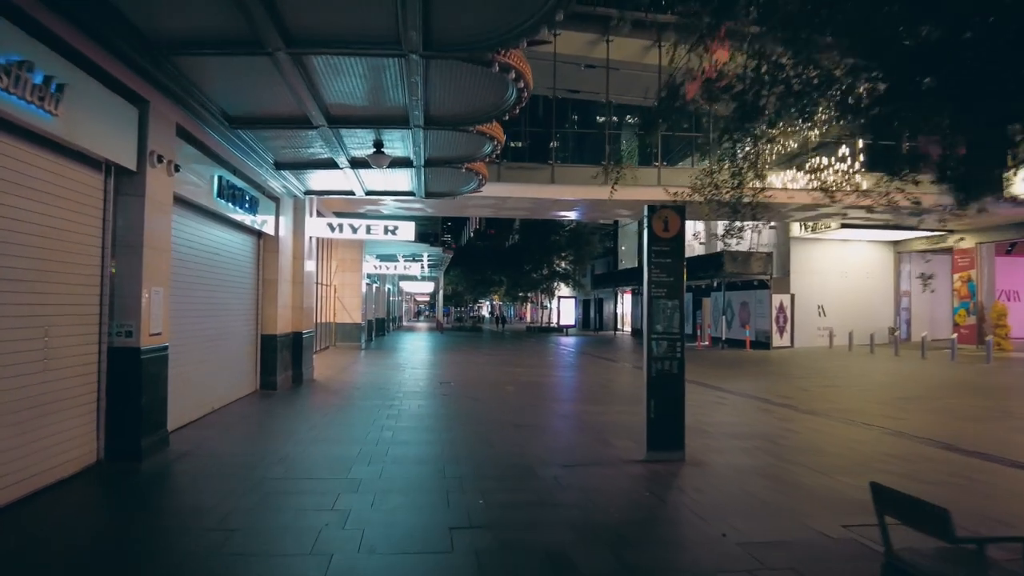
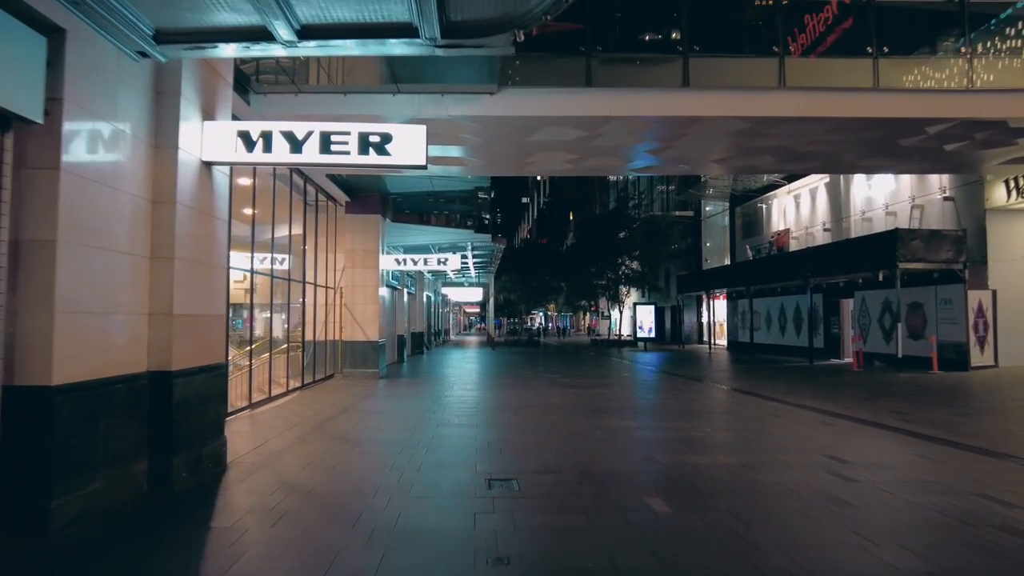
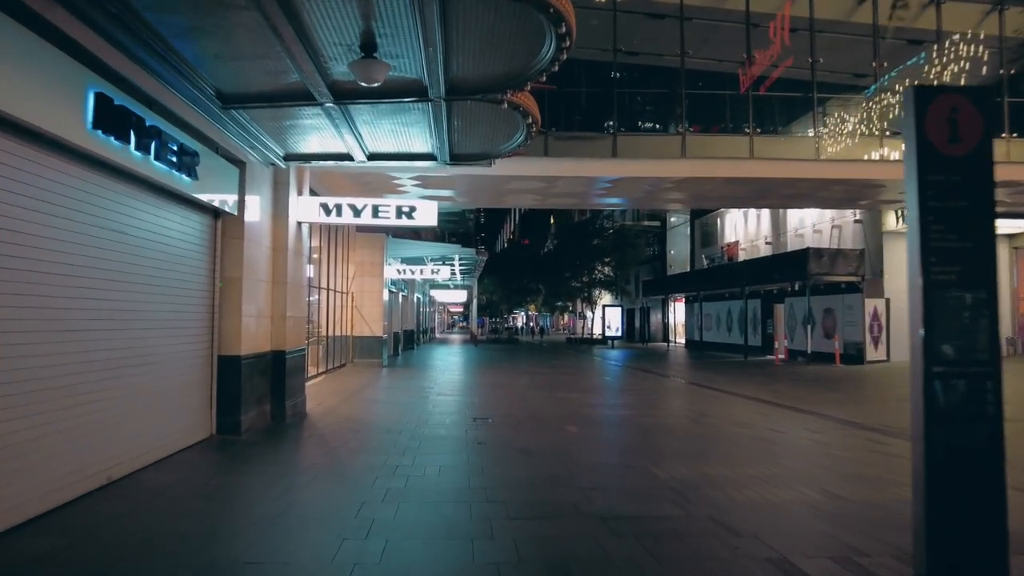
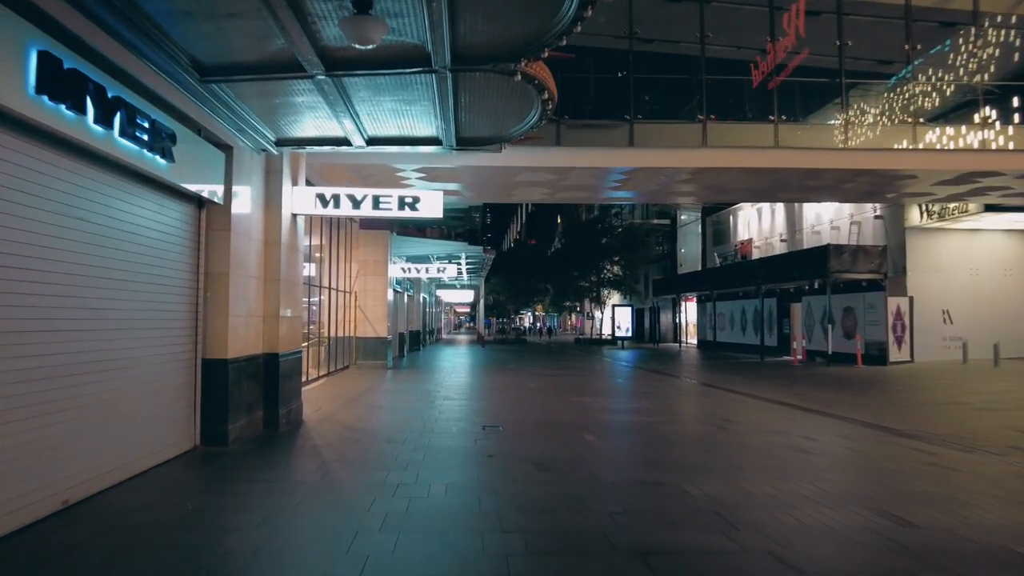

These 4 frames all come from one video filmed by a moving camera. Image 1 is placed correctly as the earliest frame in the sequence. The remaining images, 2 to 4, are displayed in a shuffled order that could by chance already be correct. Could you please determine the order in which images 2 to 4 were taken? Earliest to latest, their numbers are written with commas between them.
3, 4, 2
